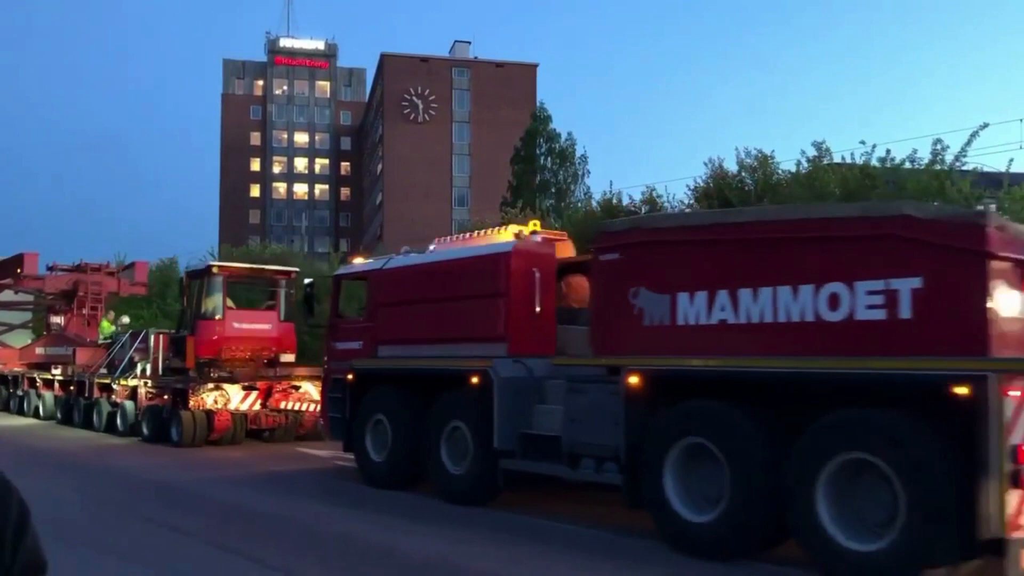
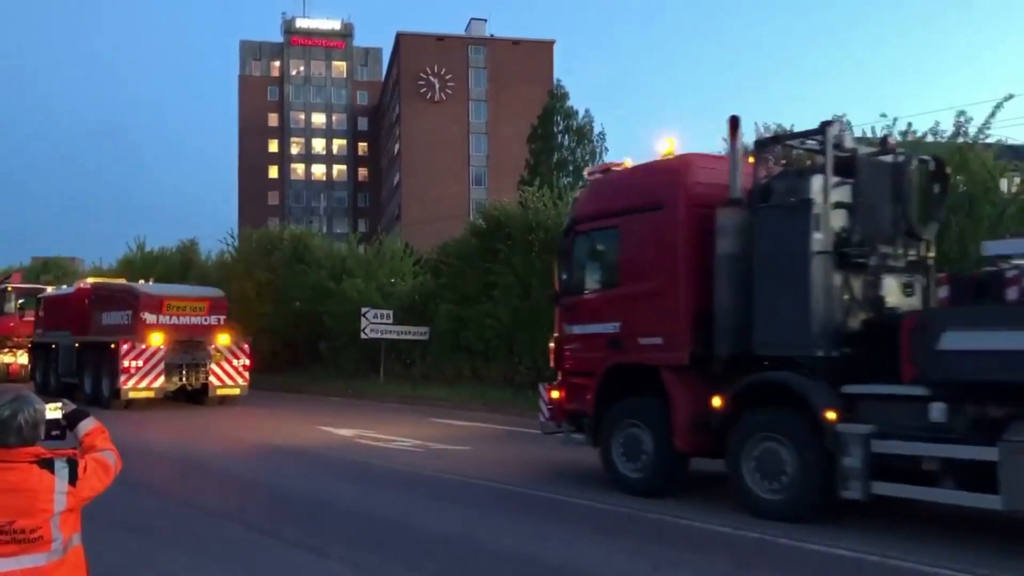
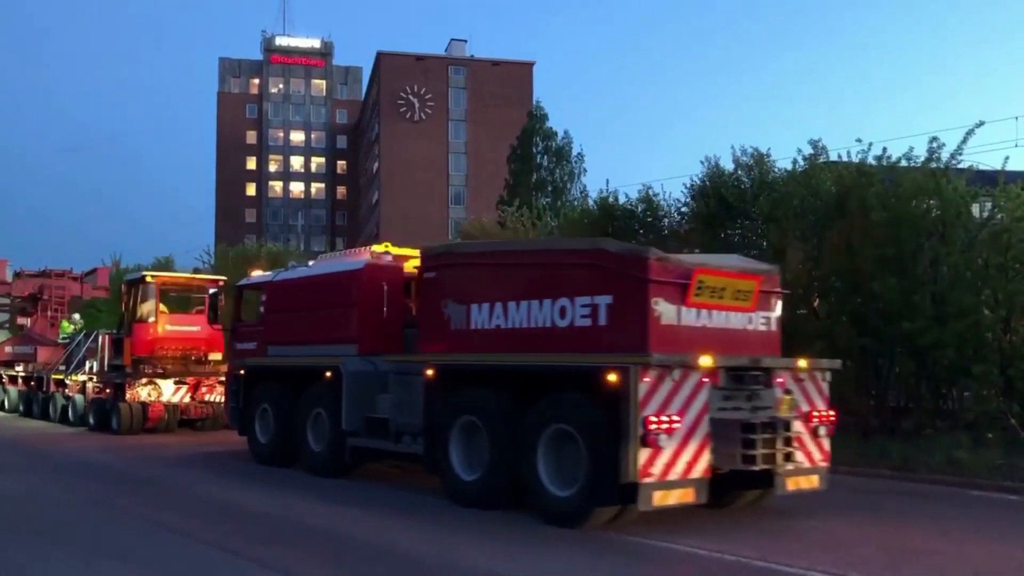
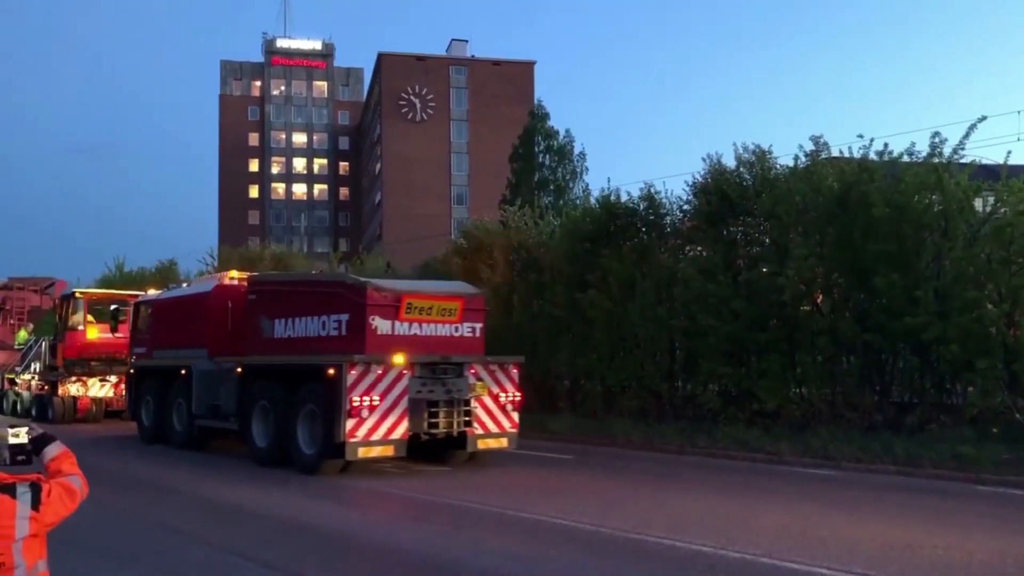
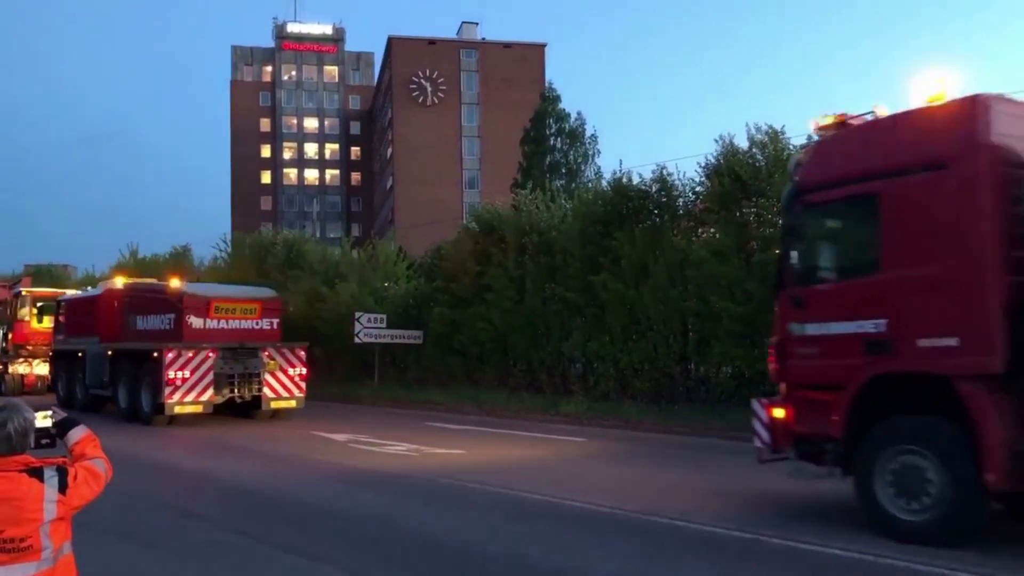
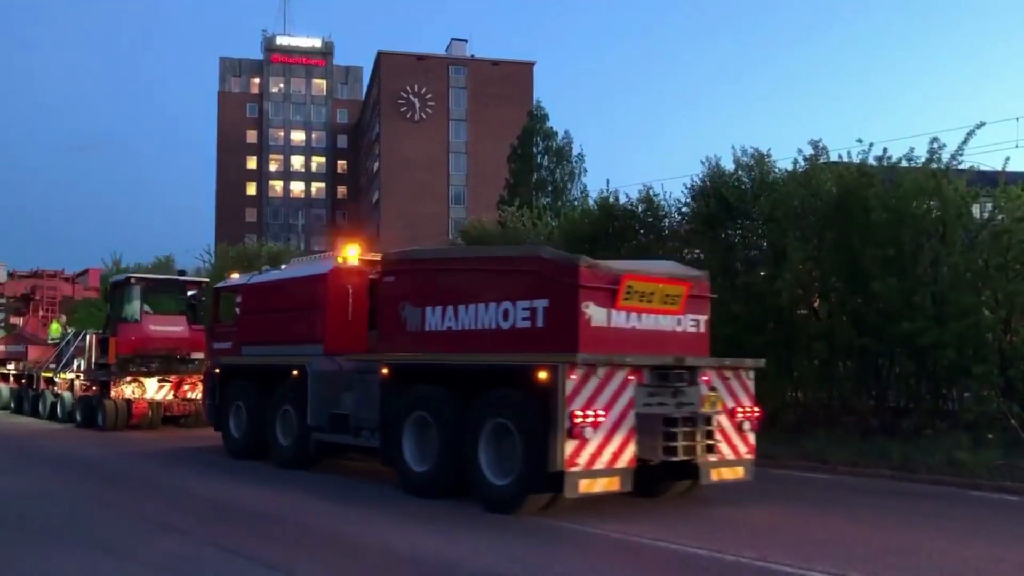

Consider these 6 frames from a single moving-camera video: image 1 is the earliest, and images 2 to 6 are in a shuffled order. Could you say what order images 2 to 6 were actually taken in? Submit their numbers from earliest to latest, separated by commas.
3, 6, 4, 5, 2
